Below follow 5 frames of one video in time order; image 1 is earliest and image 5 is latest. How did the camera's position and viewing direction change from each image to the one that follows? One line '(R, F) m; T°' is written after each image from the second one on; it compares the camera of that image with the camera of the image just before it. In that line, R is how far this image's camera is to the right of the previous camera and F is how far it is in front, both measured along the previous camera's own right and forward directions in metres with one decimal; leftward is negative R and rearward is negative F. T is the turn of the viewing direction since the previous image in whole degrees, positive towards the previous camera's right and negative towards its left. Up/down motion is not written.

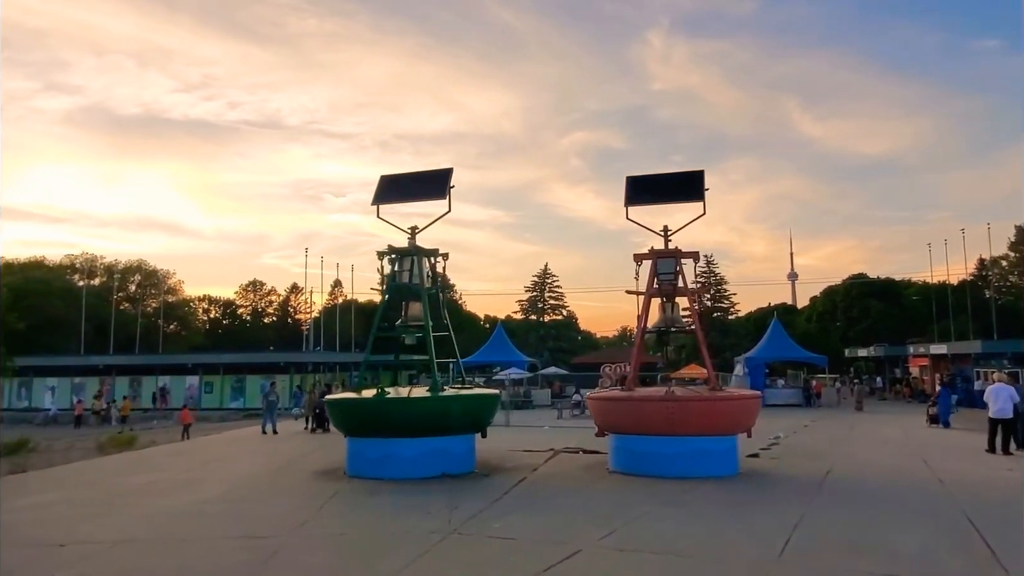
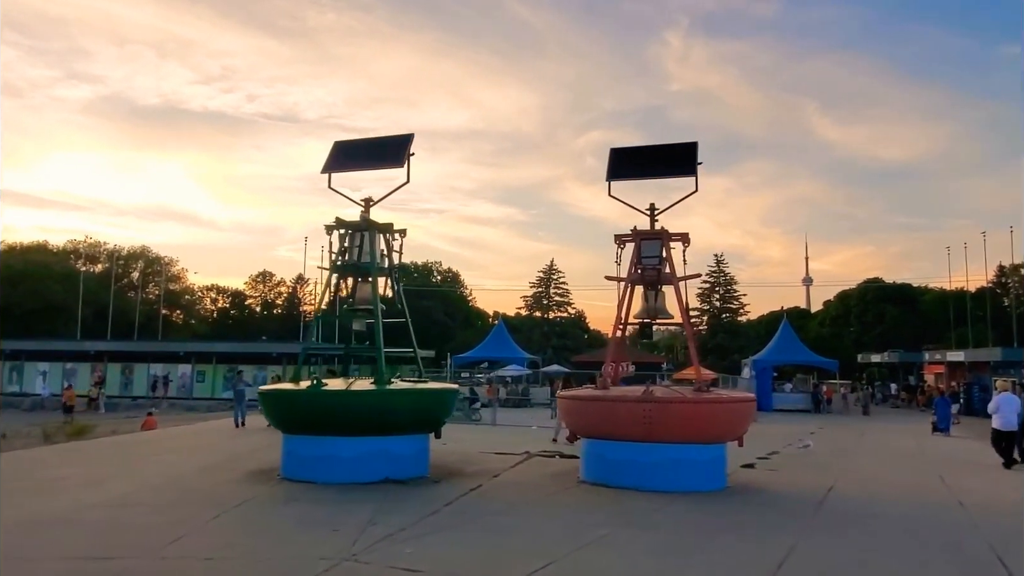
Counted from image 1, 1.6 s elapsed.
(+0.7, +1.6) m; -1°
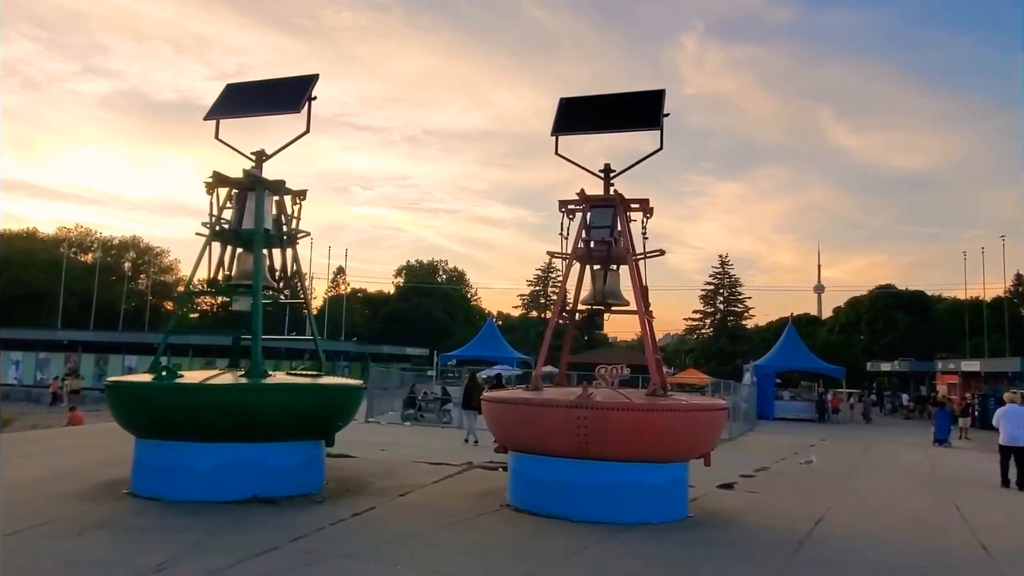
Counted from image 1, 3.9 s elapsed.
(+1.1, +2.3) m; -1°
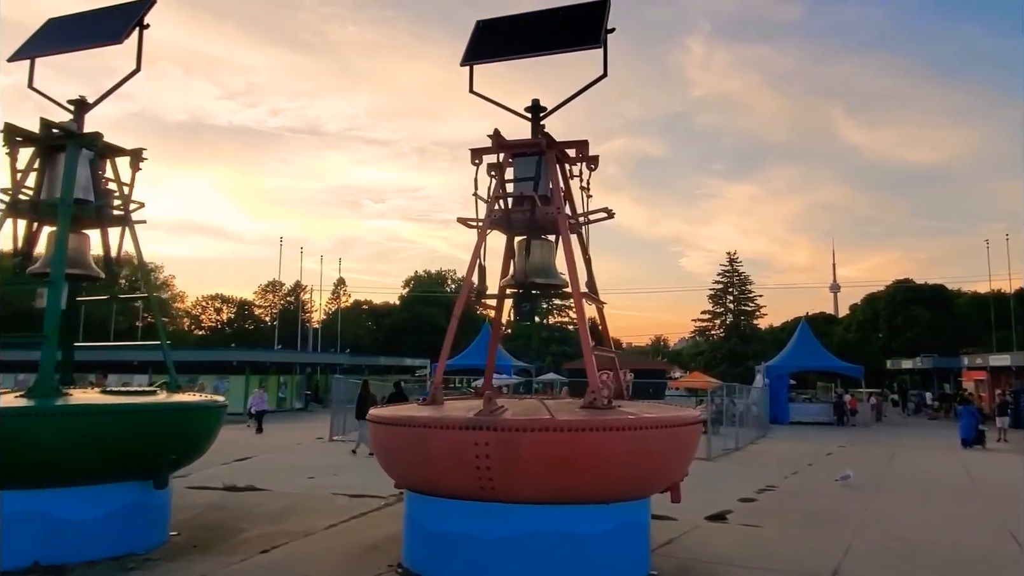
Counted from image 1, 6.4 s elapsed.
(+1.0, +2.5) m; -1°
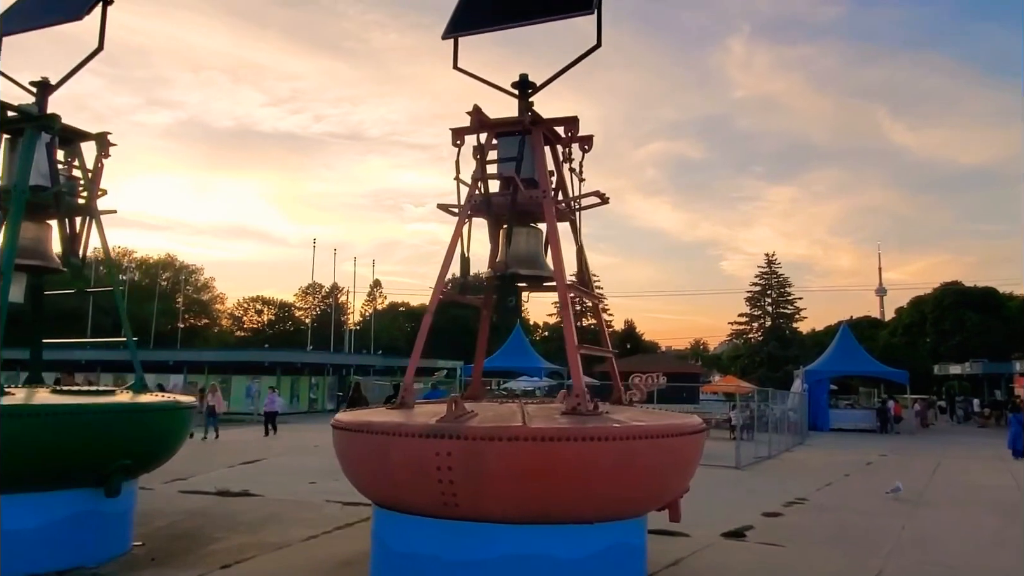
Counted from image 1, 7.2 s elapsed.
(+0.4, +0.7) m; -3°
